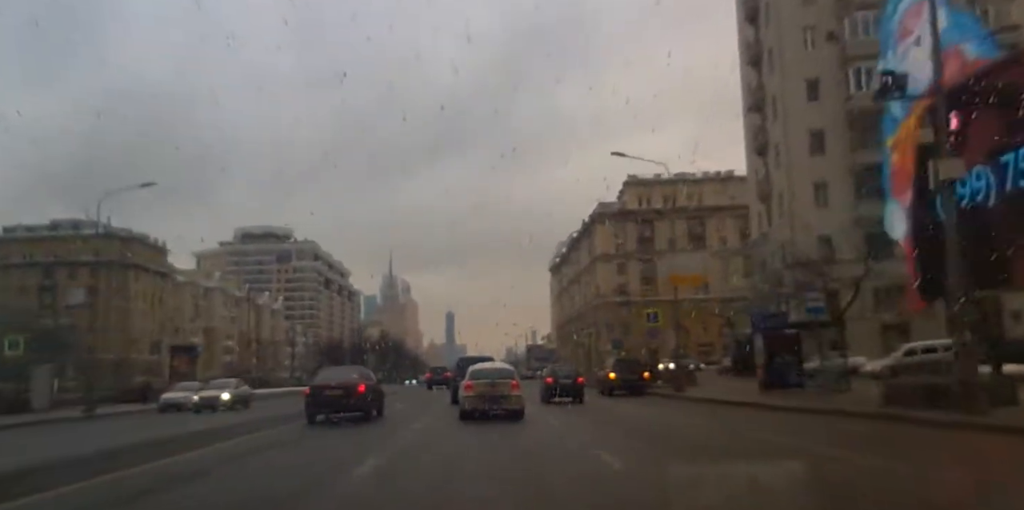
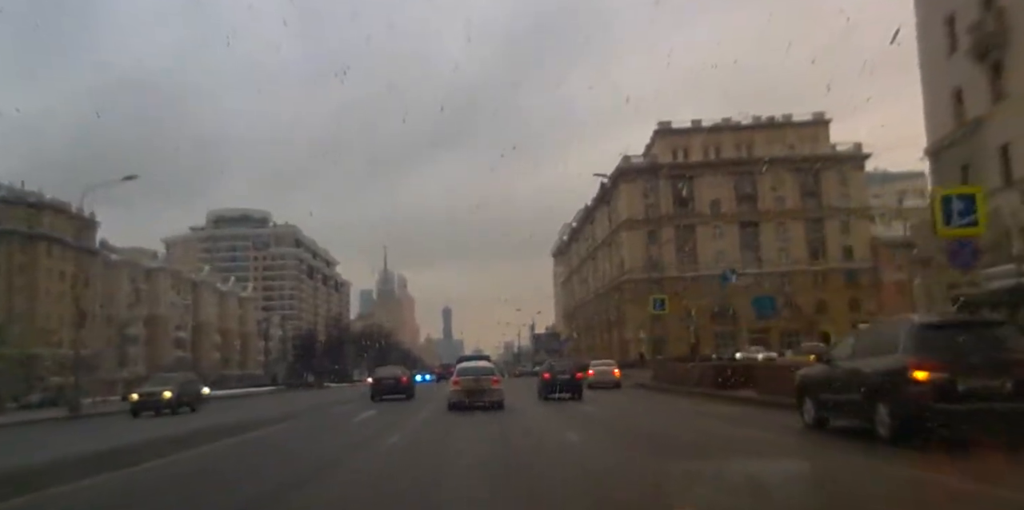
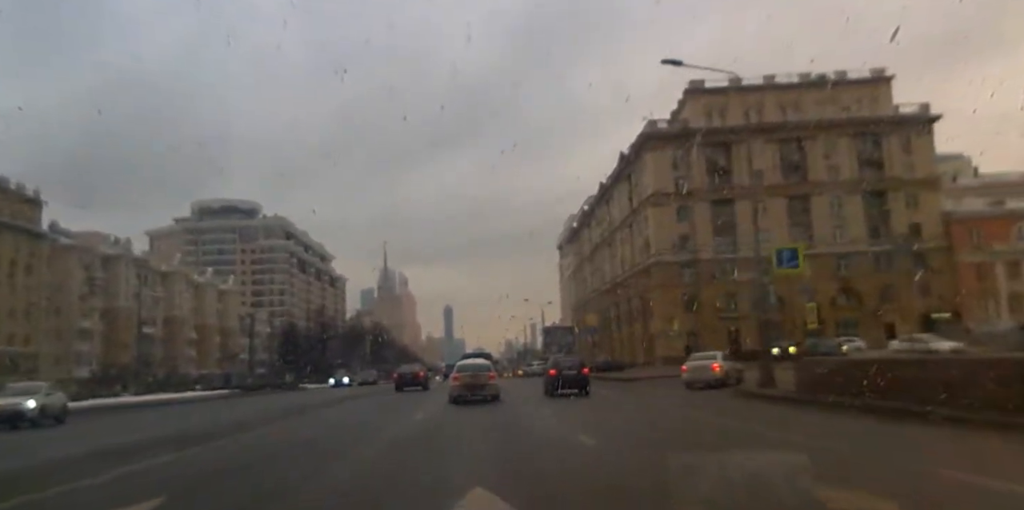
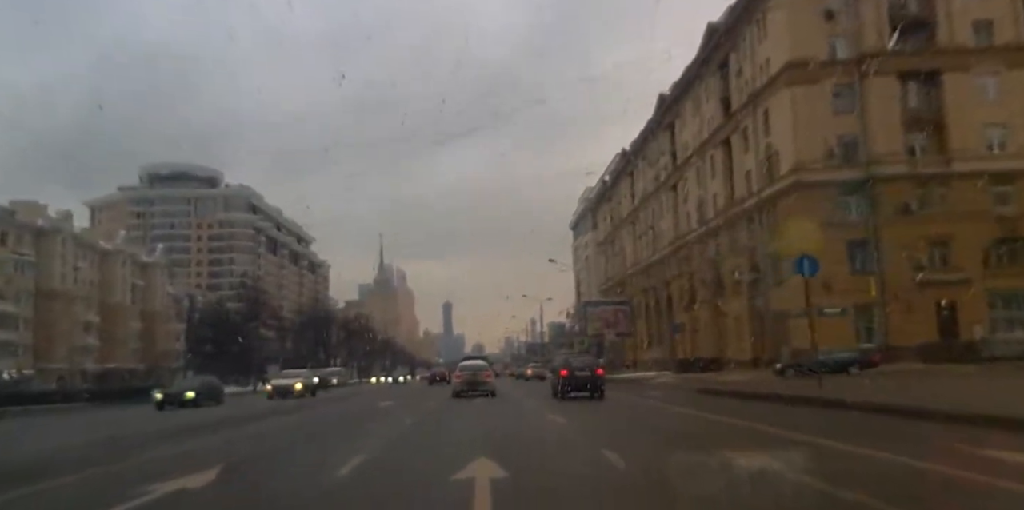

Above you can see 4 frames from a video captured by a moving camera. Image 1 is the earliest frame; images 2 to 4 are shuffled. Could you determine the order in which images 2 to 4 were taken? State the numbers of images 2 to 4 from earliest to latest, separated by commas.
2, 3, 4
